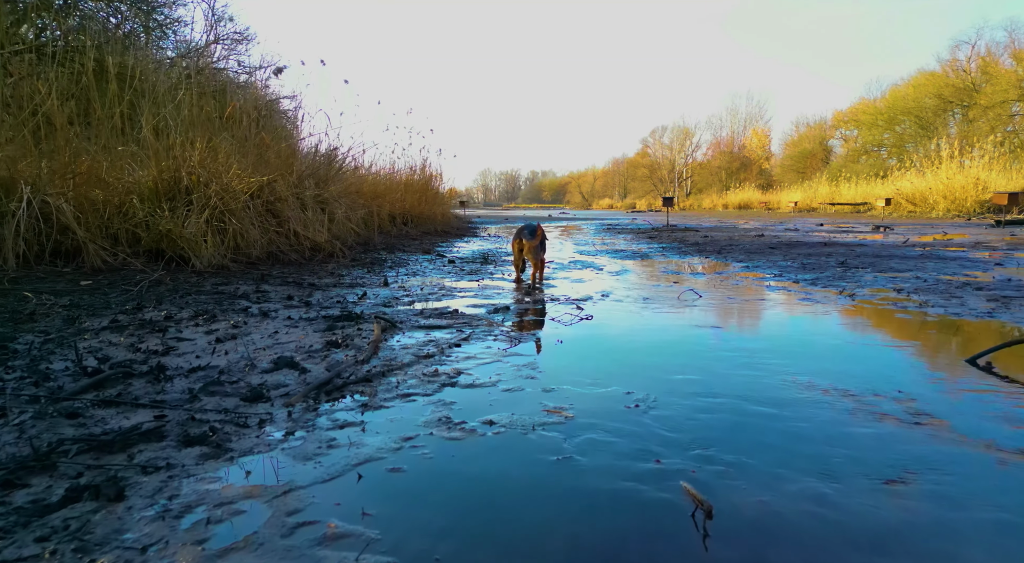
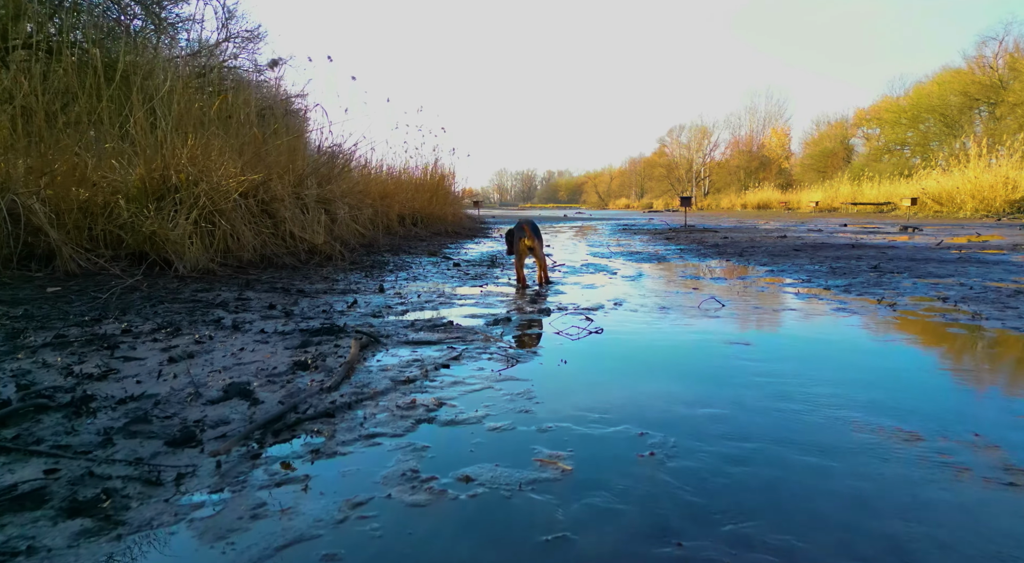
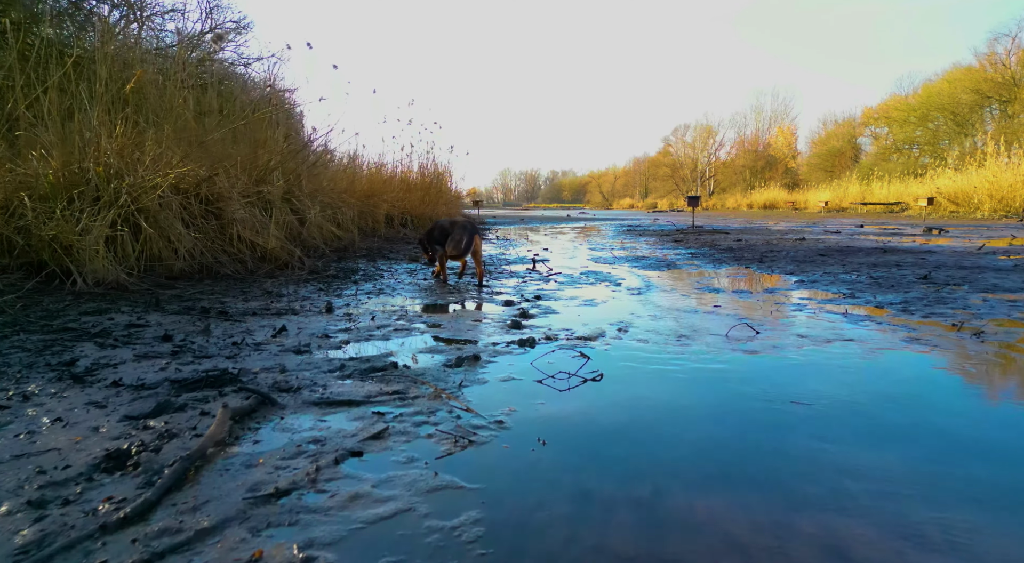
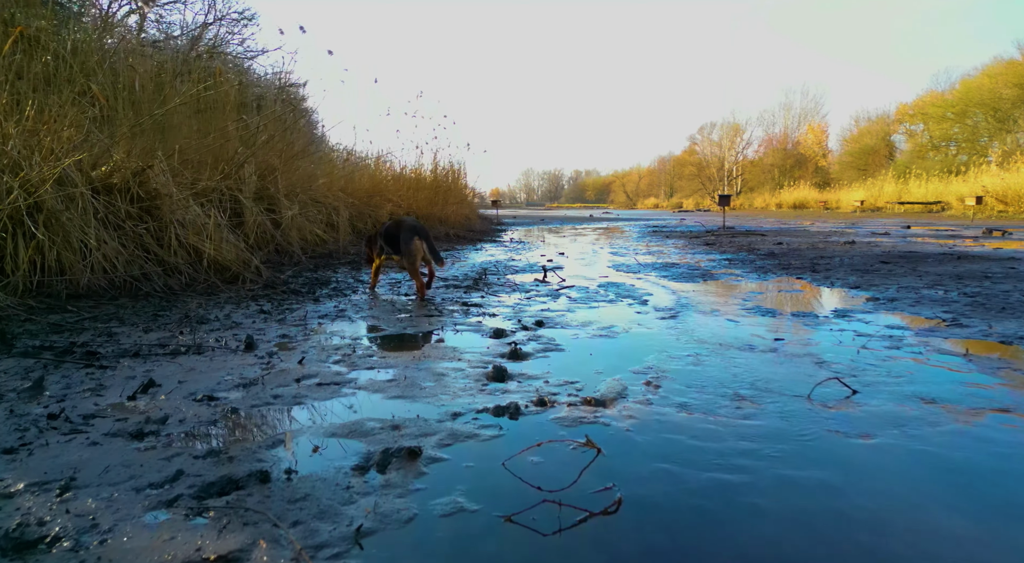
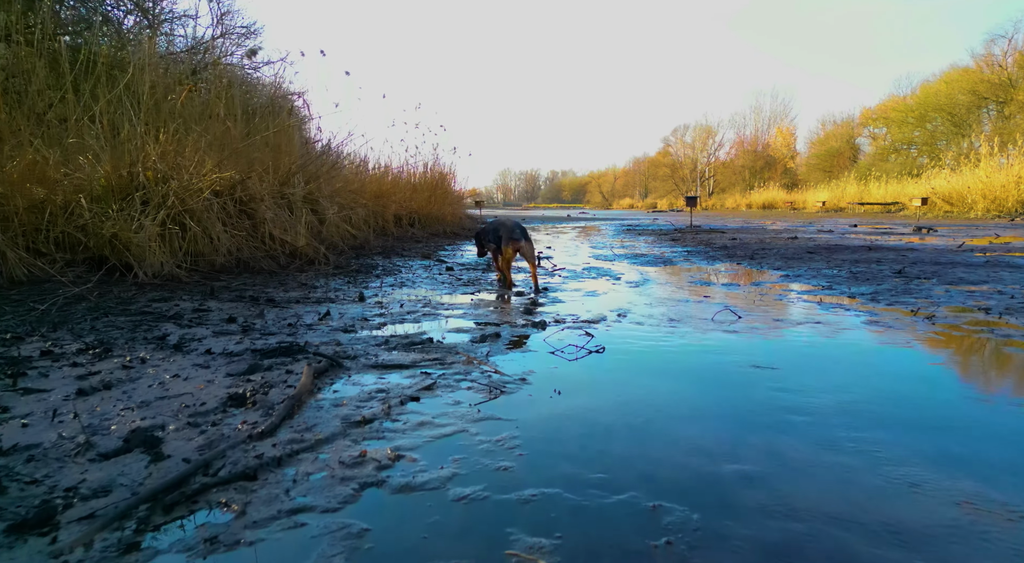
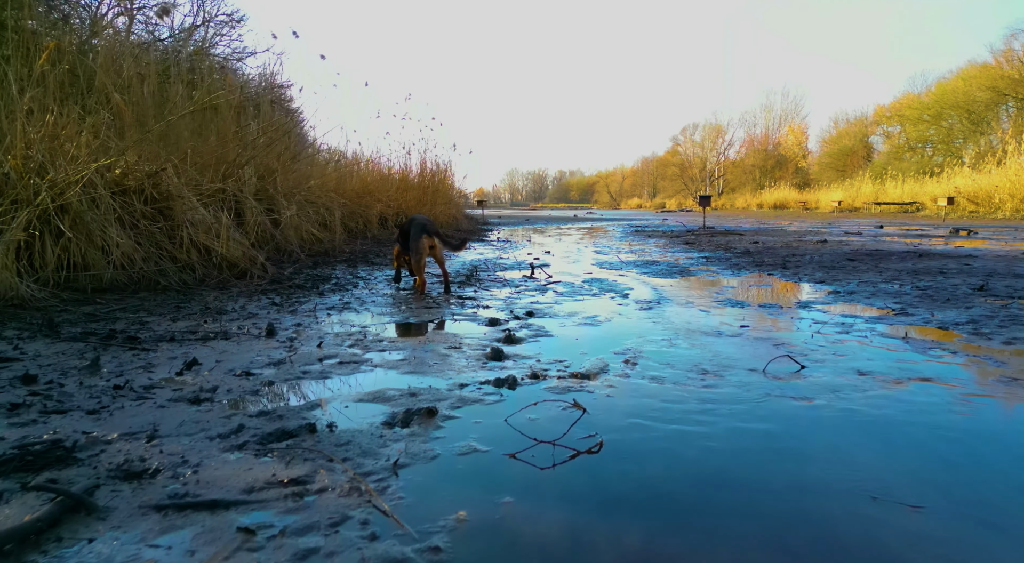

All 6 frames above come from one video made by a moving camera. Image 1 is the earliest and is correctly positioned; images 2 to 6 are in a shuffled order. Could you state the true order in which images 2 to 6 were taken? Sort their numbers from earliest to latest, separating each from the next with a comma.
2, 5, 3, 6, 4
